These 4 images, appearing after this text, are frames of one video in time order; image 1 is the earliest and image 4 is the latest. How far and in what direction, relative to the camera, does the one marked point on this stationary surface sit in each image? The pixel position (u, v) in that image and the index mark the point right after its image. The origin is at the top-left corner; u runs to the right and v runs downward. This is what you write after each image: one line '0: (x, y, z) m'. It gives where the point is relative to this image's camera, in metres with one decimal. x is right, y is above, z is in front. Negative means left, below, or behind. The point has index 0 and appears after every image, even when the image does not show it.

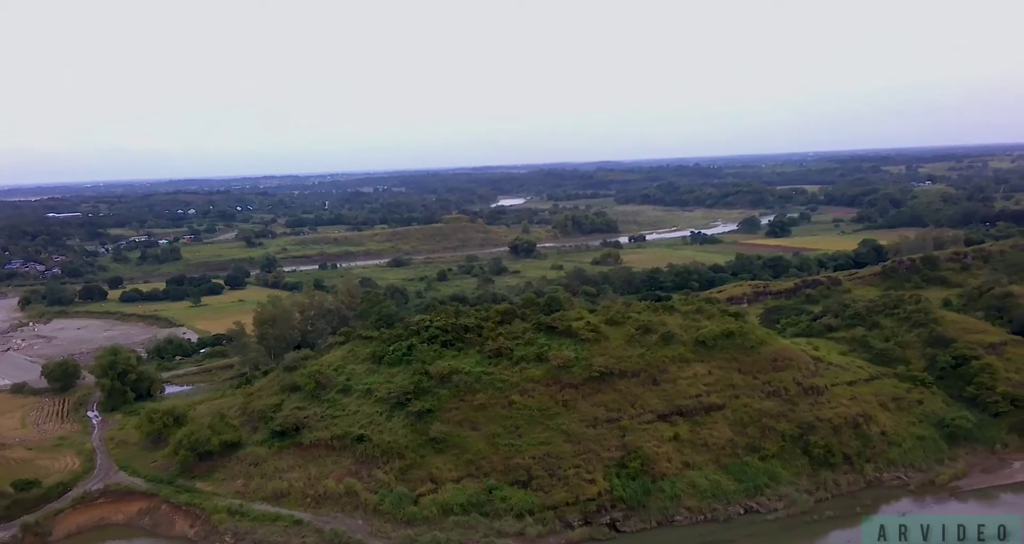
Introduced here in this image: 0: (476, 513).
0: (-1.0, -6.8, +19.8) m
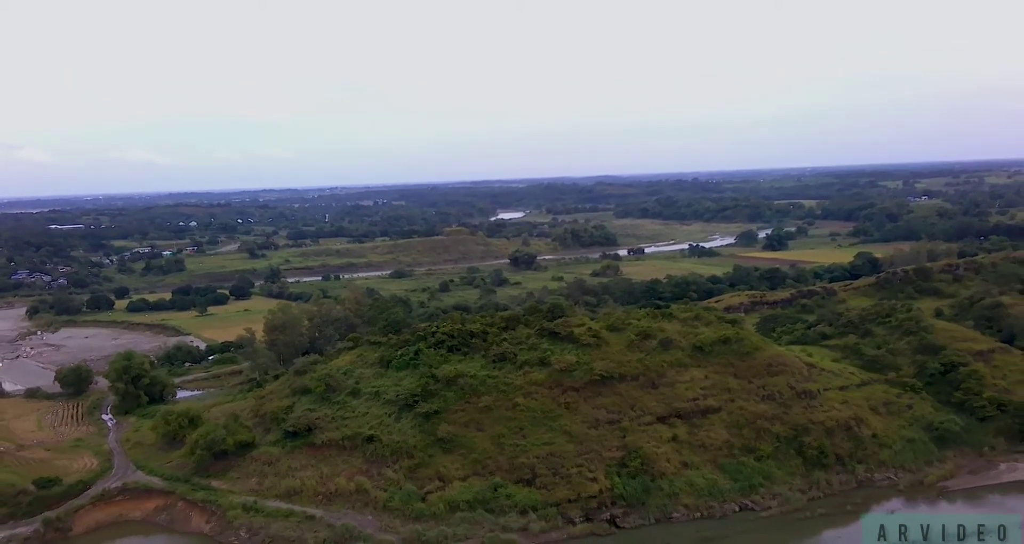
0: (-0.9, -7.0, +20.6) m
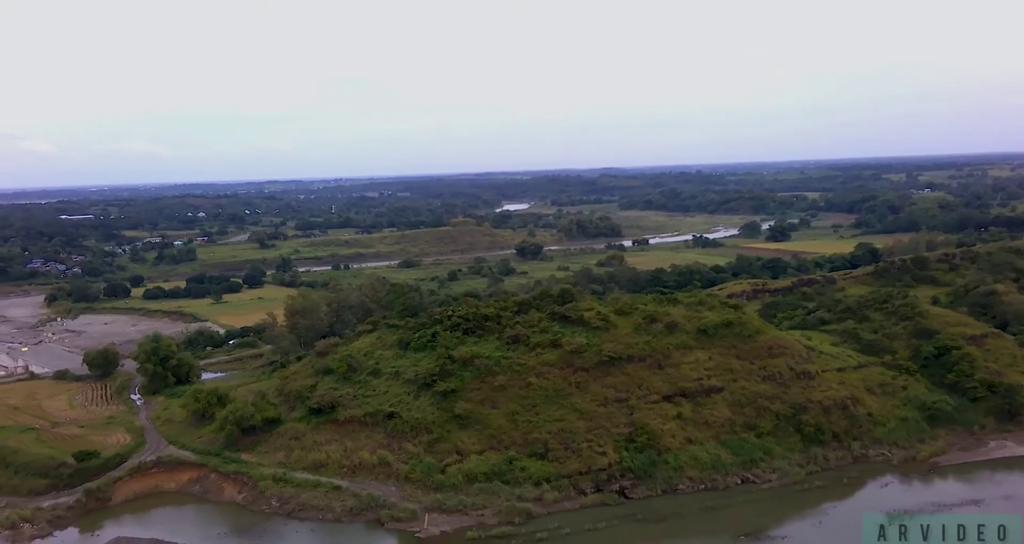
0: (-0.5, -6.5, +21.9) m
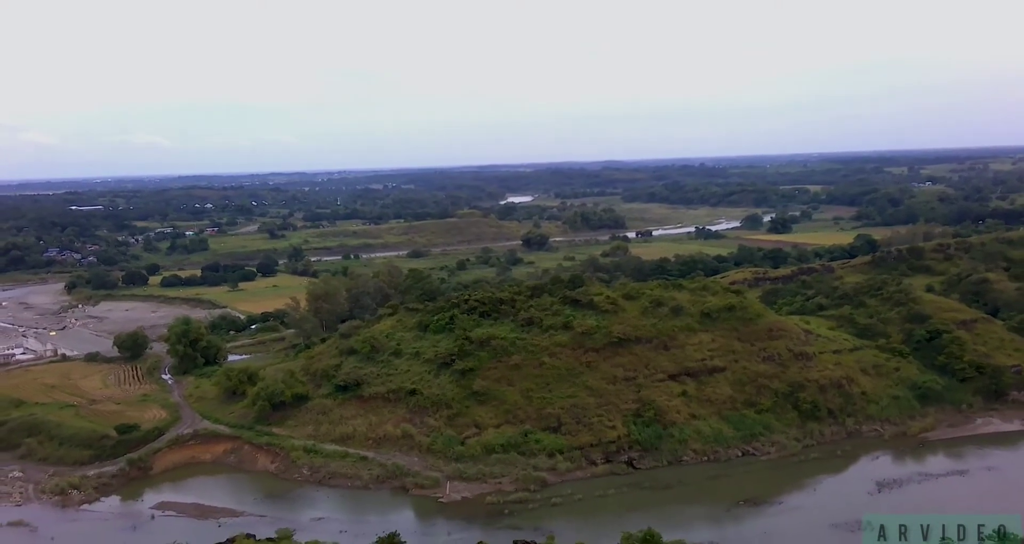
0: (+0.1, -6.0, +23.5) m
